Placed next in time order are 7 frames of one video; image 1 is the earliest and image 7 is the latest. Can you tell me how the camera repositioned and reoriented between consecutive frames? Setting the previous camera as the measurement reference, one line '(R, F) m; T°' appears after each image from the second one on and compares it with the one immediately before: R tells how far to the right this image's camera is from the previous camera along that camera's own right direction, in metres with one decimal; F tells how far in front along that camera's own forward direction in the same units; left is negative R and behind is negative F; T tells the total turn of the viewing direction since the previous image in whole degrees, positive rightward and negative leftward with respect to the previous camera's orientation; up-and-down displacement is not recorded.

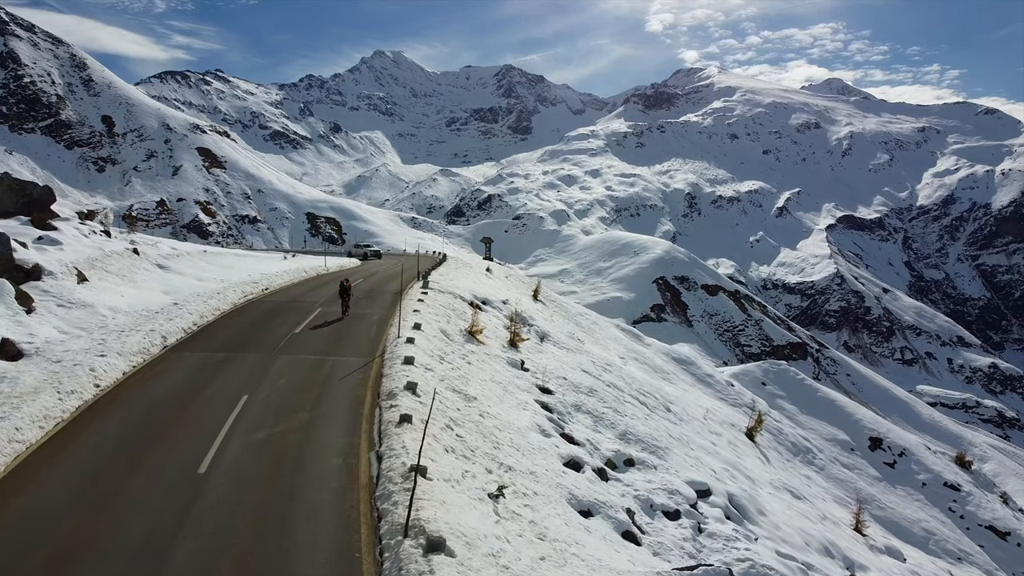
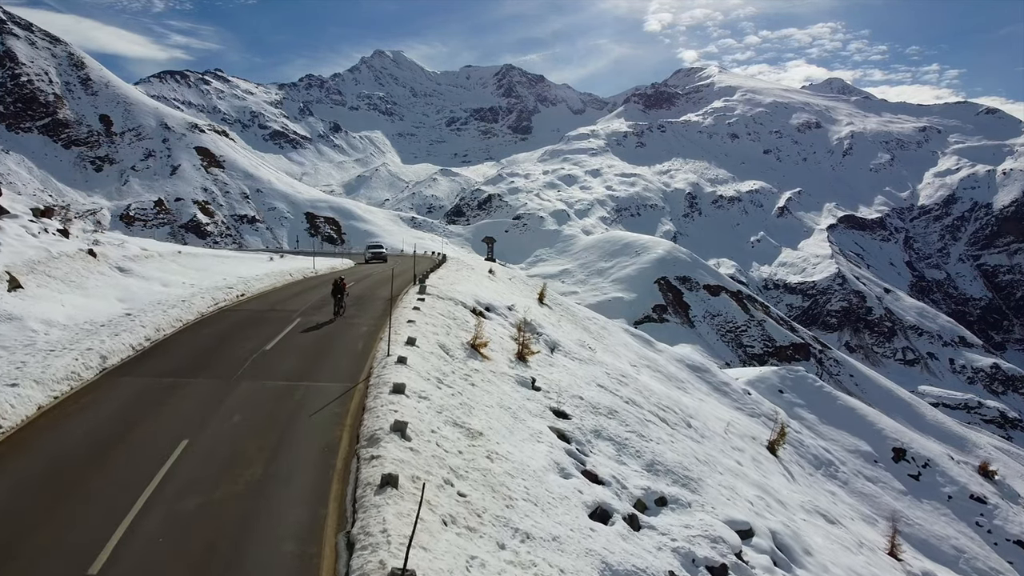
(-0.2, +1.9) m; 0°
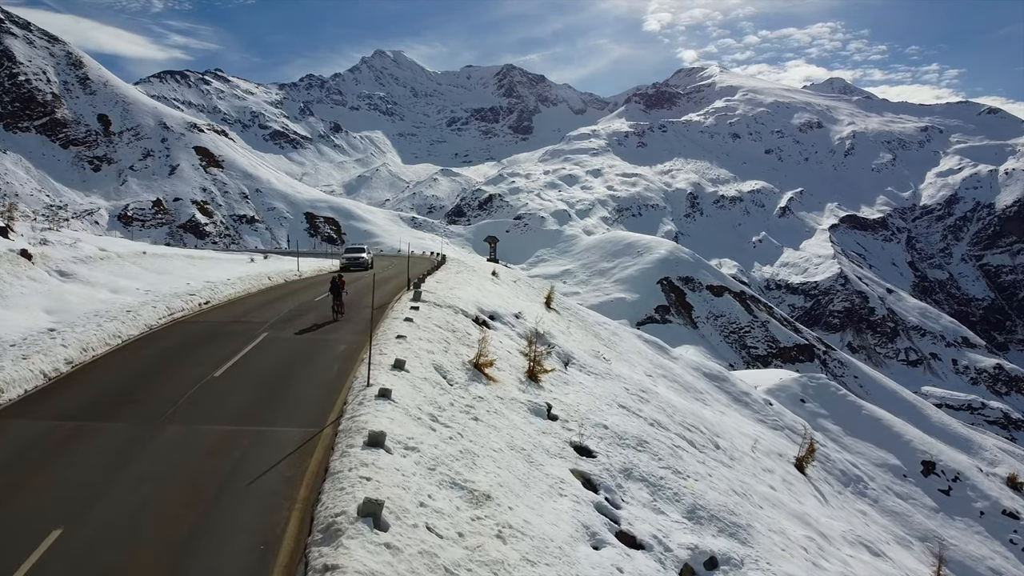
(-0.2, +2.1) m; 0°
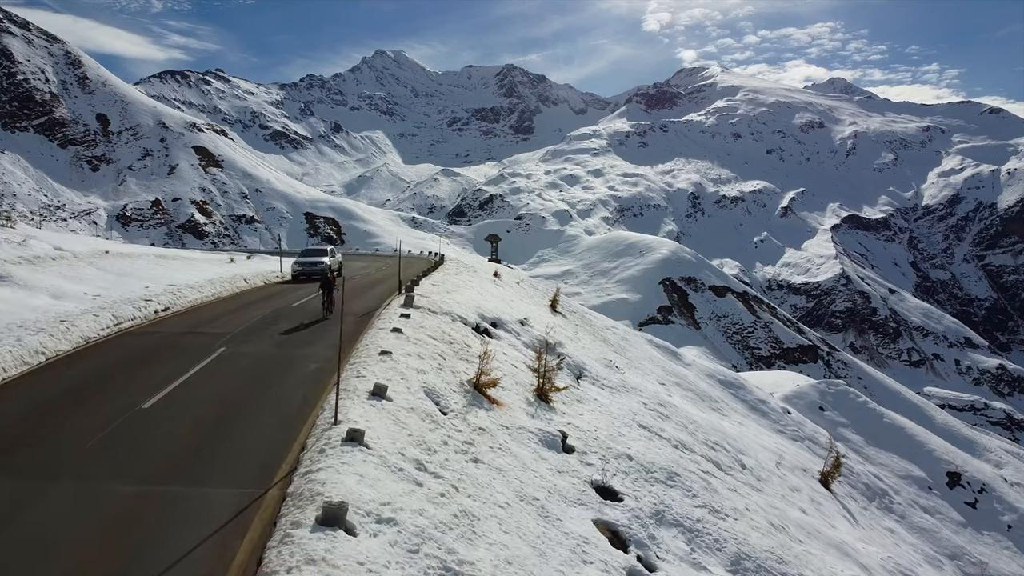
(-0.1, +1.7) m; 0°
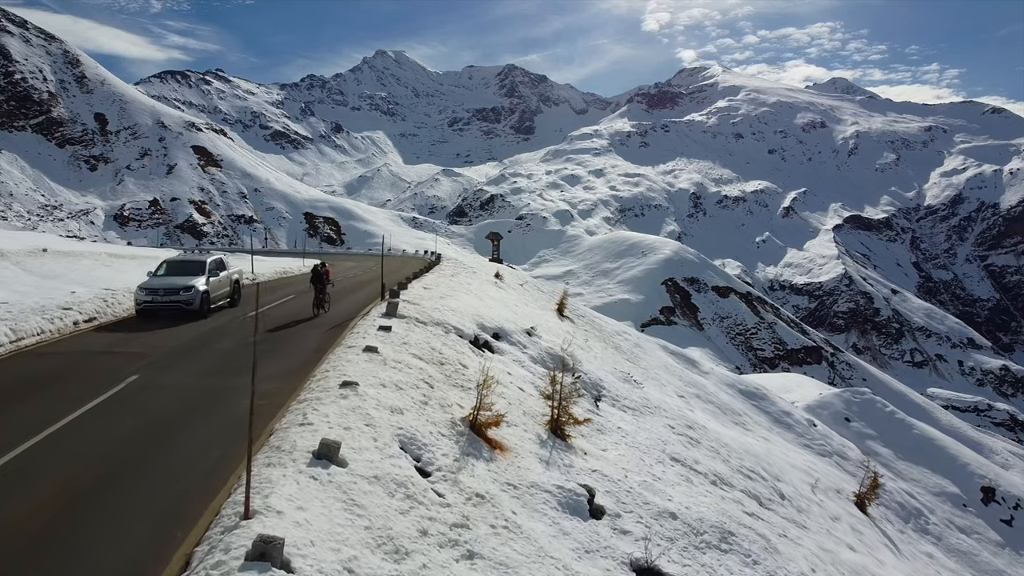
(-0.1, +2.1) m; 0°
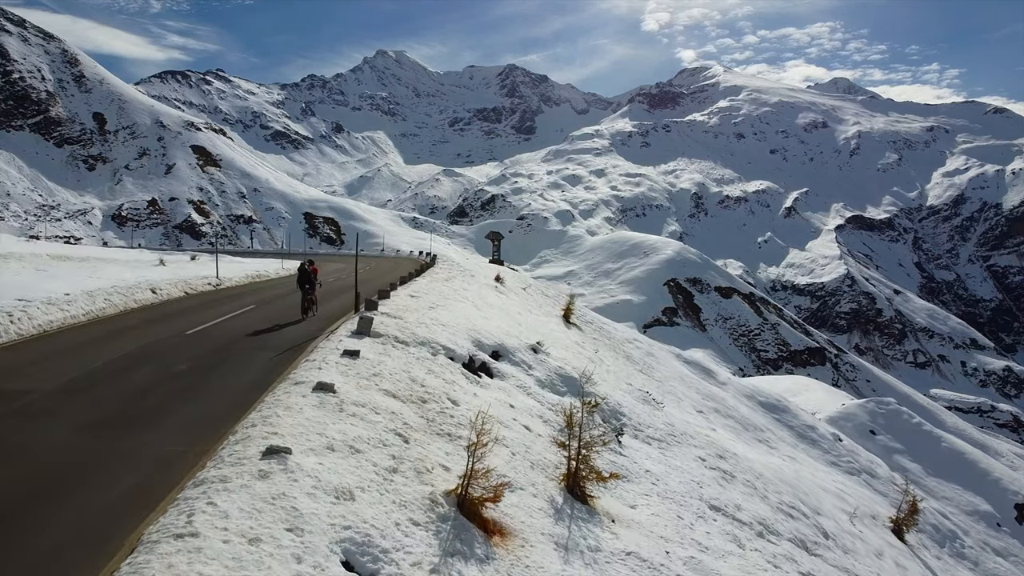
(0.0, +1.9) m; 0°
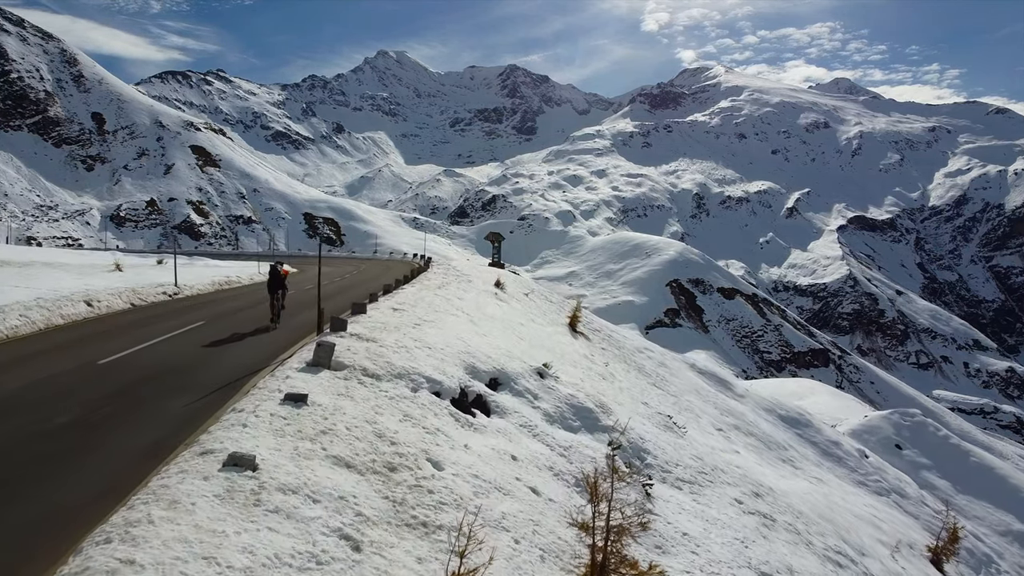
(0.0, +1.6) m; 0°
